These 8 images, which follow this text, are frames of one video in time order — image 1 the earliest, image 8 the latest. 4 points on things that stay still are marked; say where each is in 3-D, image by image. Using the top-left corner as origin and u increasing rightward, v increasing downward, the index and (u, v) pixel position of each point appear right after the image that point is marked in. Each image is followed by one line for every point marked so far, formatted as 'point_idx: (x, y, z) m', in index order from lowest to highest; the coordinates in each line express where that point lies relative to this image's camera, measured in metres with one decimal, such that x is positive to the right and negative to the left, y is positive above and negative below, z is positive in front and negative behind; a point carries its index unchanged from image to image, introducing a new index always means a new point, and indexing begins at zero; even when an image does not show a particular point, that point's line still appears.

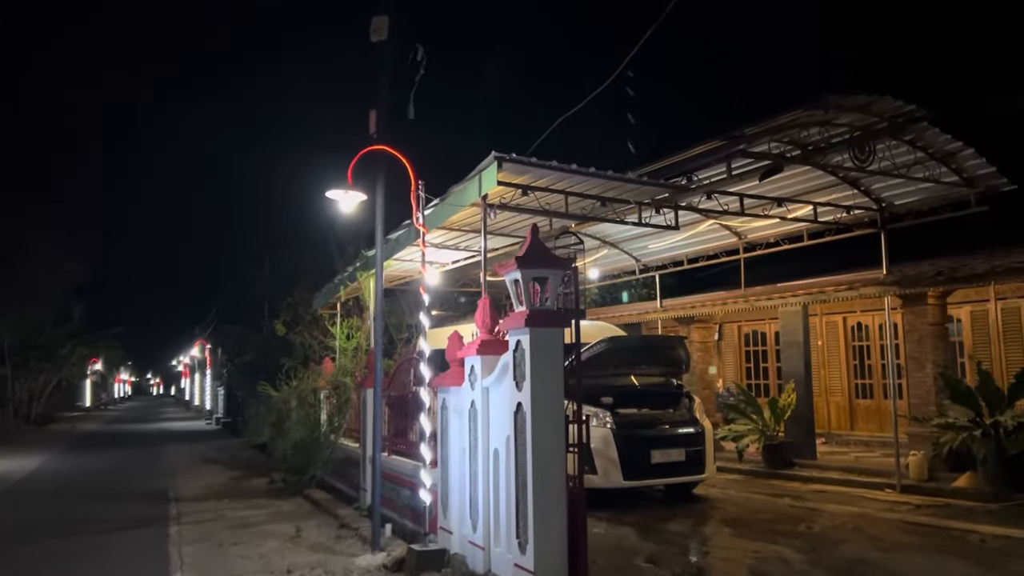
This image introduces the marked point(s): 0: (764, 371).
0: (+4.6, -1.5, +16.1) m
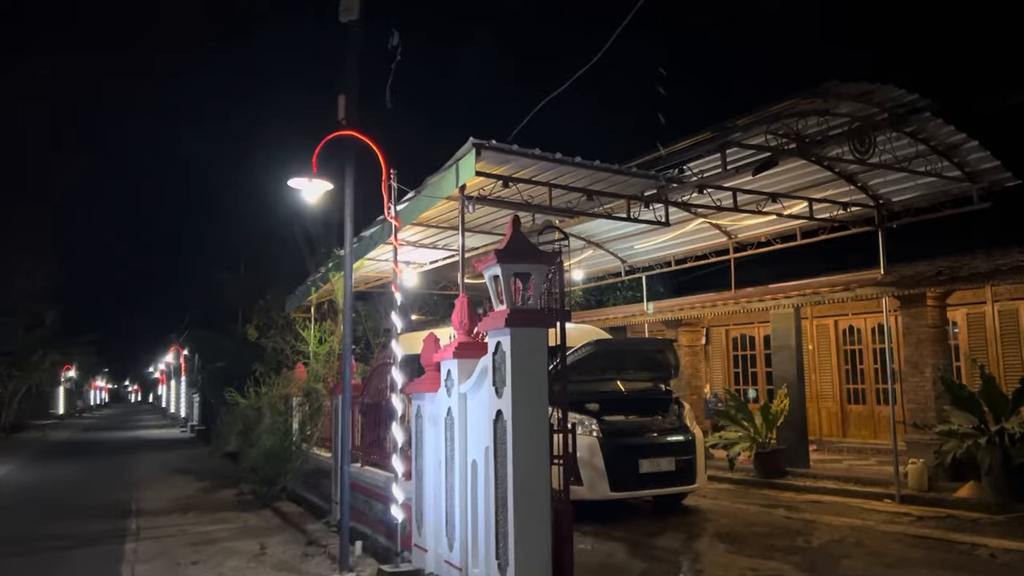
0: (+4.3, -1.6, +15.6) m
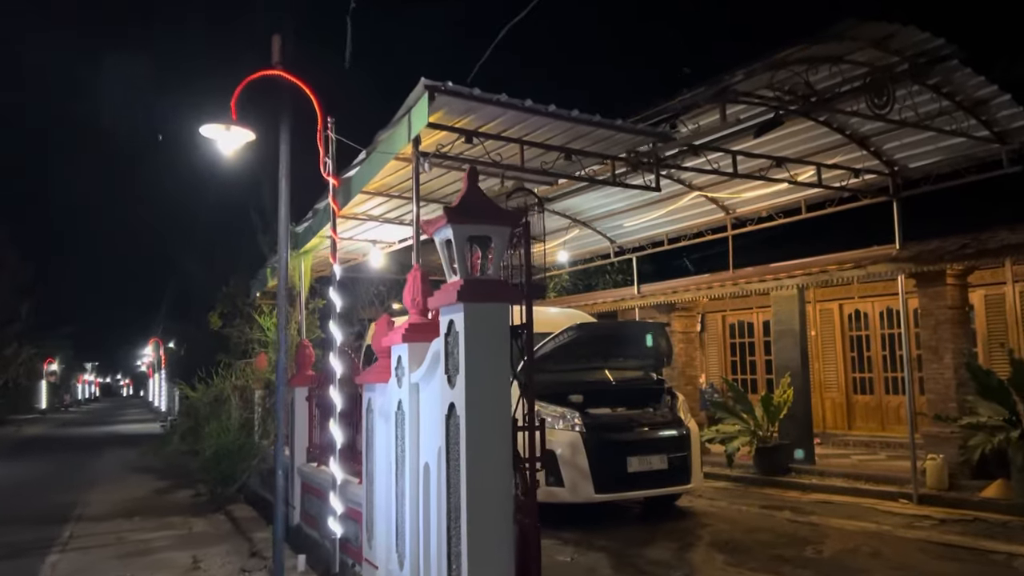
0: (+4.0, -1.3, +14.6) m
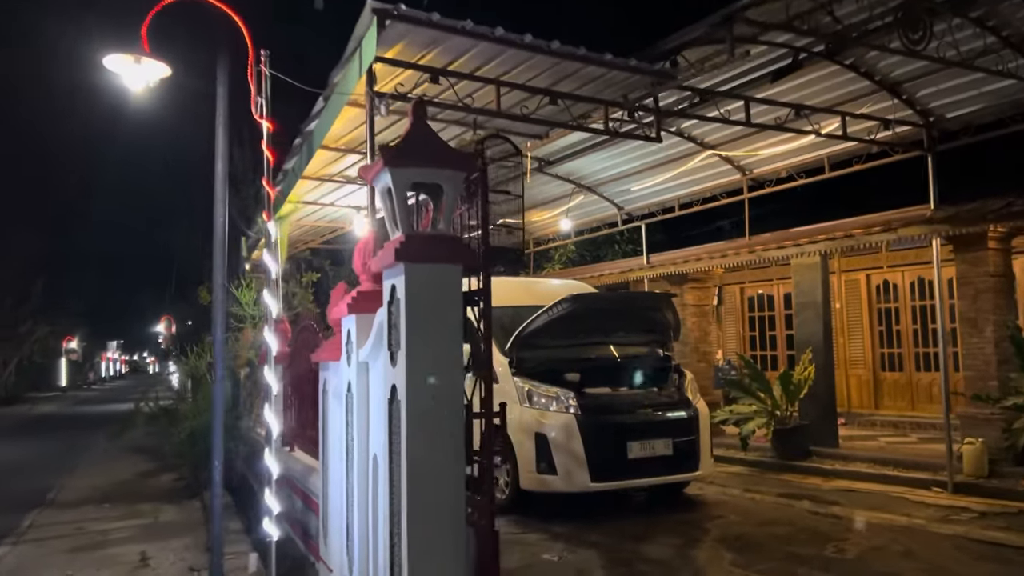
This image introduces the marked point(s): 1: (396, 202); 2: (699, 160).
0: (+4.1, -0.8, +13.7) m
1: (-0.5, +0.4, +3.9) m
2: (+2.1, +1.5, +9.9) m
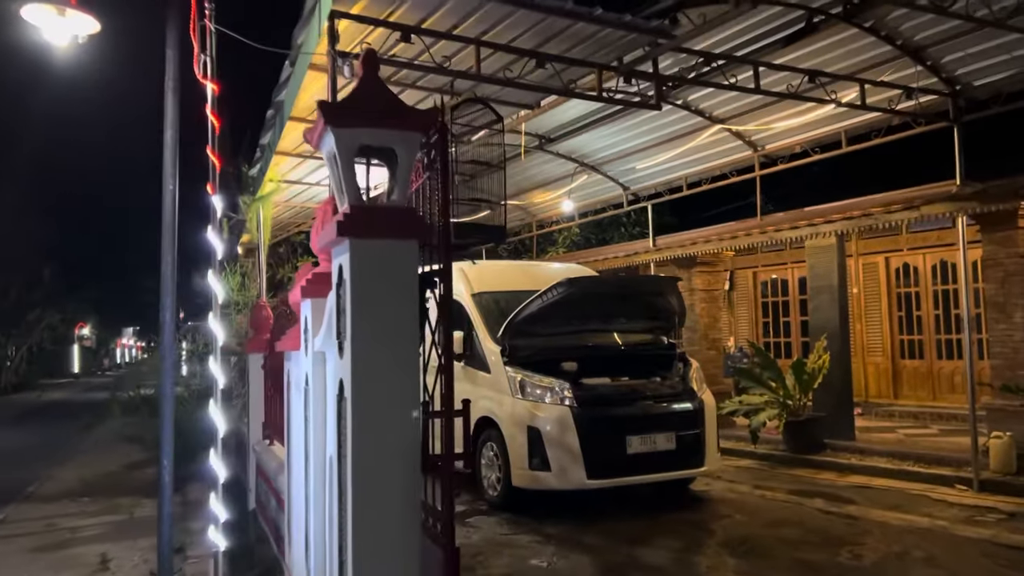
0: (+4.1, -0.6, +13.1) m
1: (-0.7, +0.5, +3.3) m
2: (+2.1, +1.6, +9.3) m
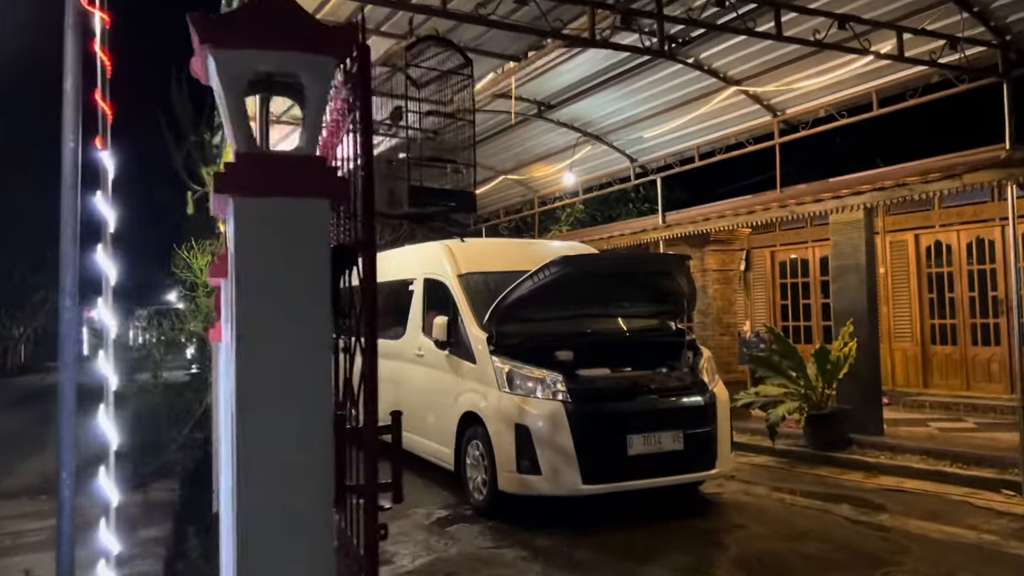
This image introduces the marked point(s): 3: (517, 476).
0: (+4.1, -0.3, +12.3) m
1: (-0.8, +0.5, +2.5) m
2: (+2.0, +1.8, +8.4) m
3: (0.0, -1.3, +6.2) m
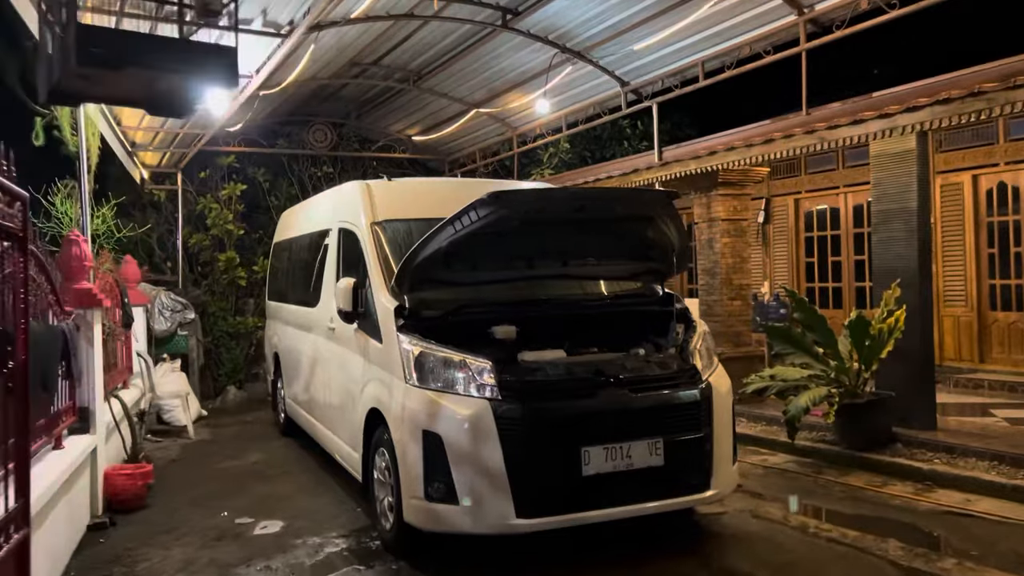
0: (+3.8, +0.2, +10.3) m
1: (-1.4, +0.6, +0.7) m
2: (+1.6, +2.2, +6.4) m
3: (-0.4, -1.1, +4.4) m
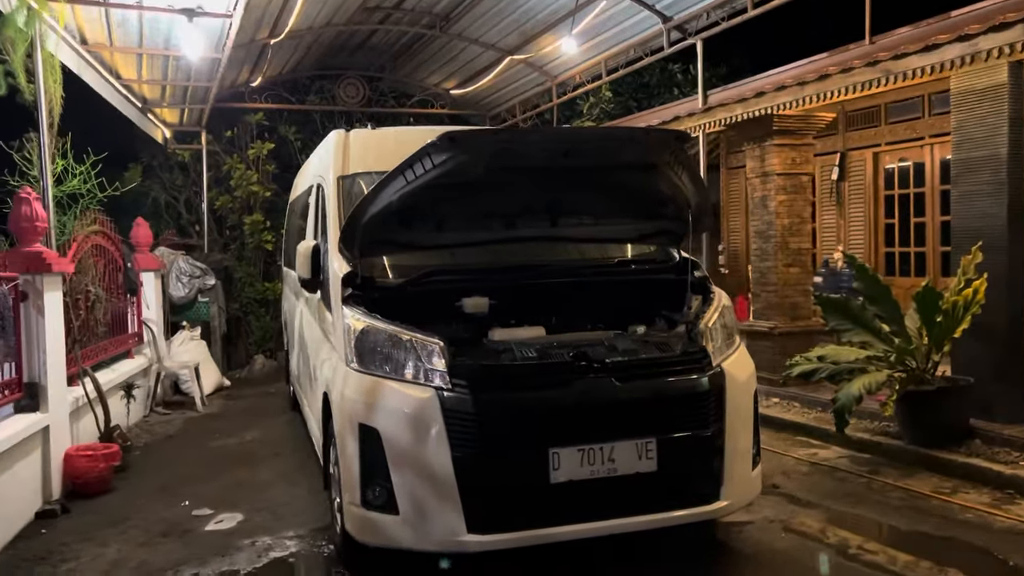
0: (+4.2, +0.6, +9.0) m
1: (-1.9, +0.6, 0.0) m
2: (+1.6, +2.4, +5.4) m
3: (-0.6, -0.9, +3.6) m
